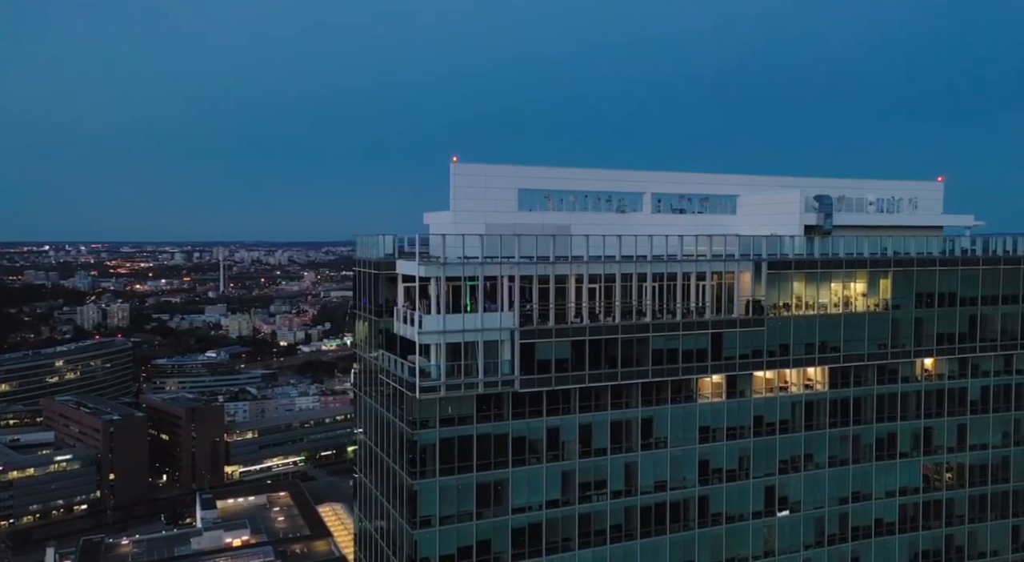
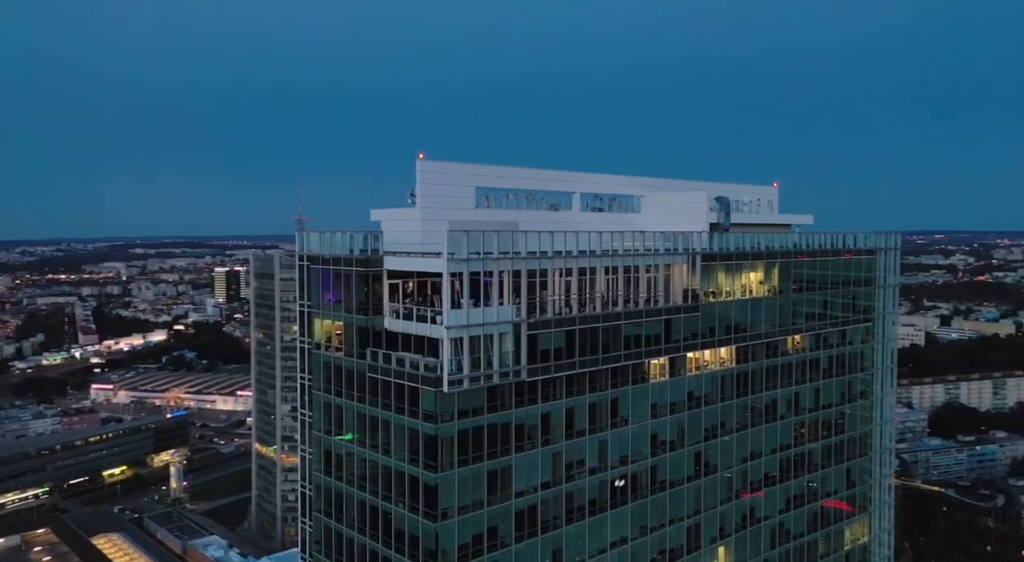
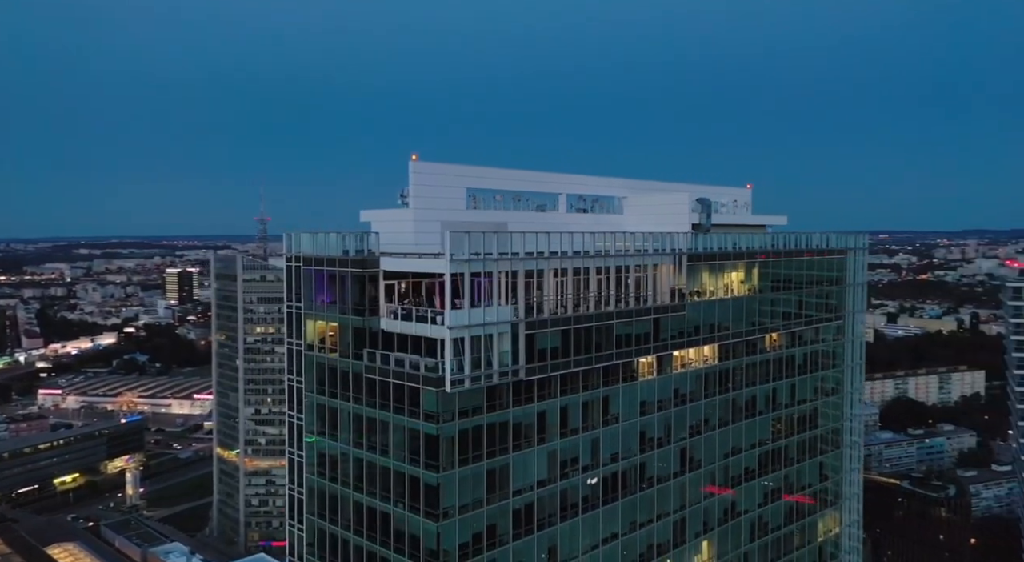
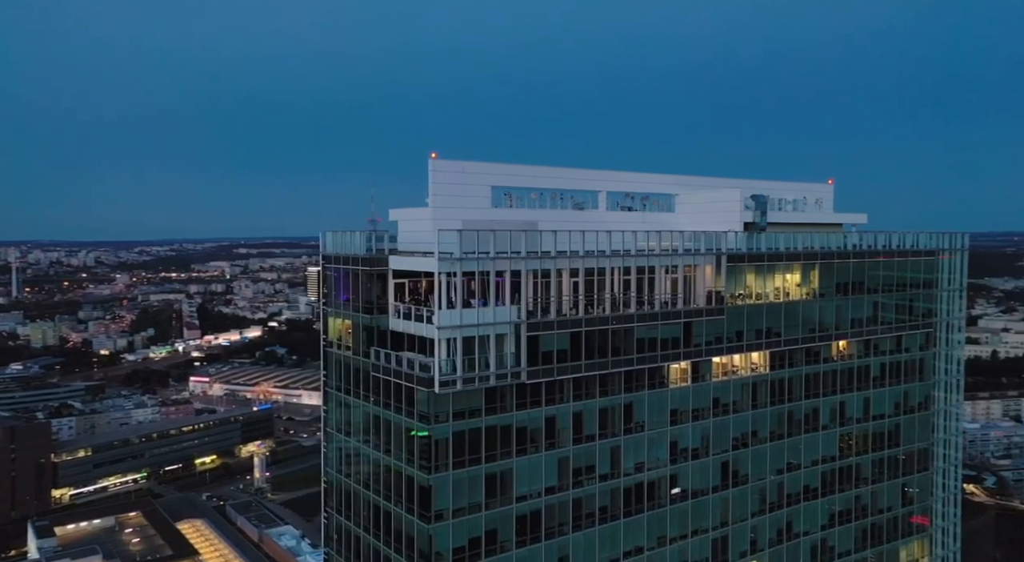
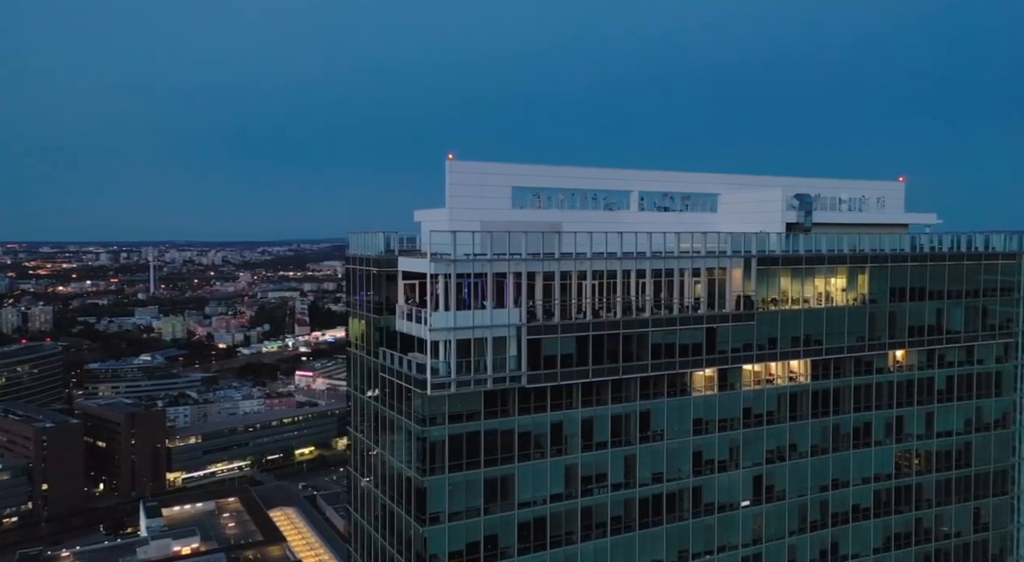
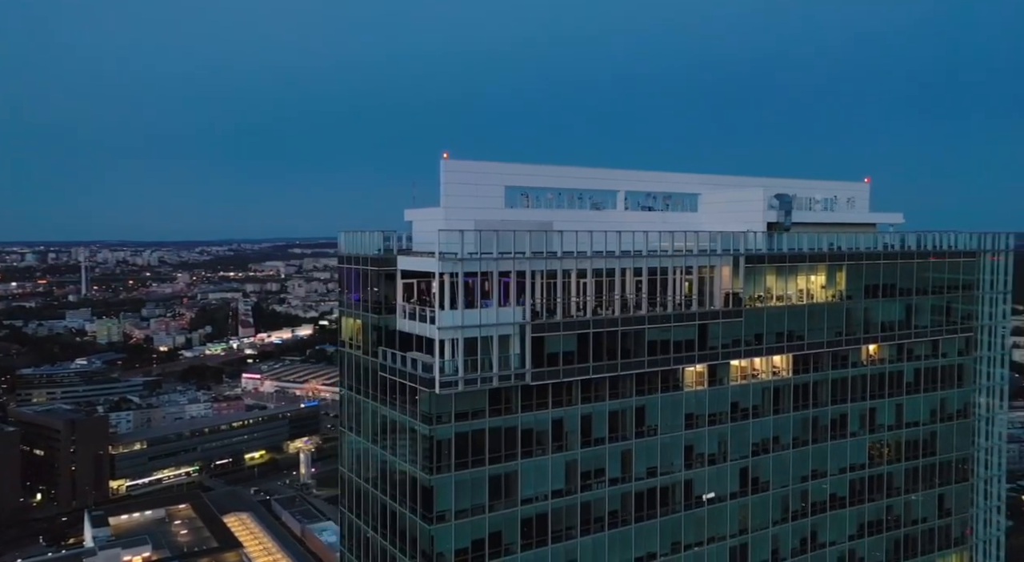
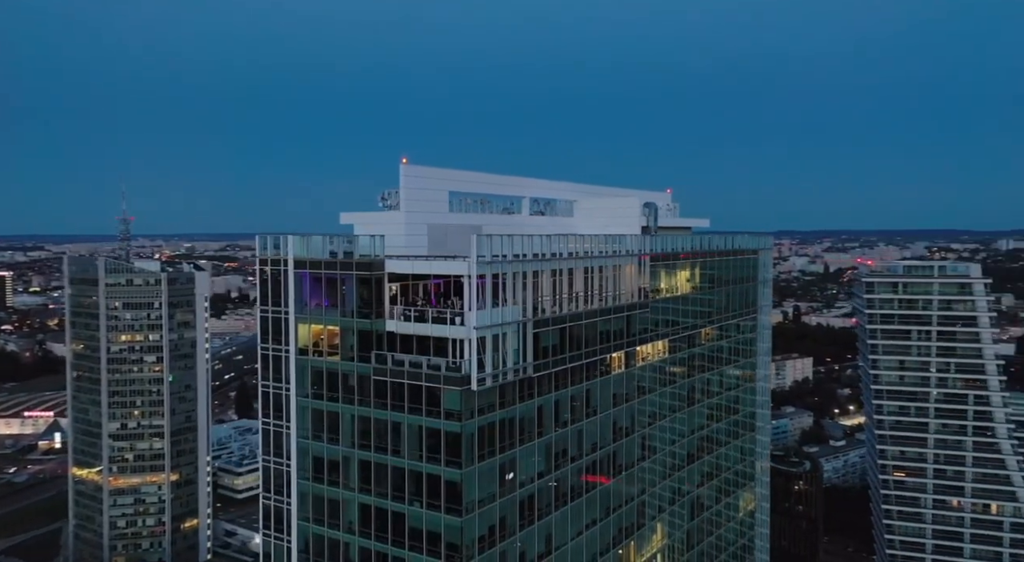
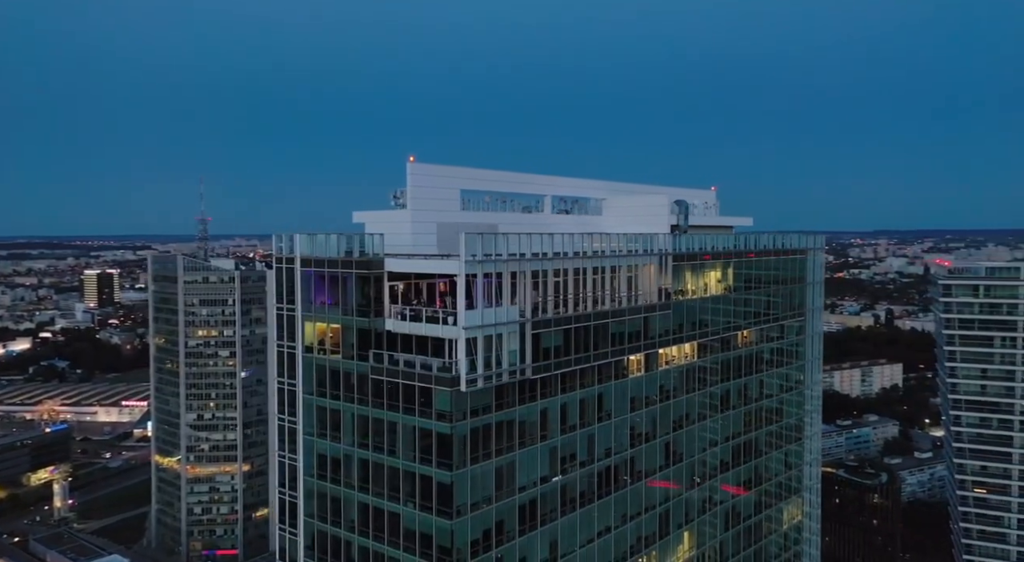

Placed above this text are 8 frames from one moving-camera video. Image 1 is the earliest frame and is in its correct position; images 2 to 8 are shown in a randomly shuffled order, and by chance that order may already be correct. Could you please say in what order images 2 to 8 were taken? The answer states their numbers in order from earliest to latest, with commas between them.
5, 6, 4, 2, 3, 8, 7
